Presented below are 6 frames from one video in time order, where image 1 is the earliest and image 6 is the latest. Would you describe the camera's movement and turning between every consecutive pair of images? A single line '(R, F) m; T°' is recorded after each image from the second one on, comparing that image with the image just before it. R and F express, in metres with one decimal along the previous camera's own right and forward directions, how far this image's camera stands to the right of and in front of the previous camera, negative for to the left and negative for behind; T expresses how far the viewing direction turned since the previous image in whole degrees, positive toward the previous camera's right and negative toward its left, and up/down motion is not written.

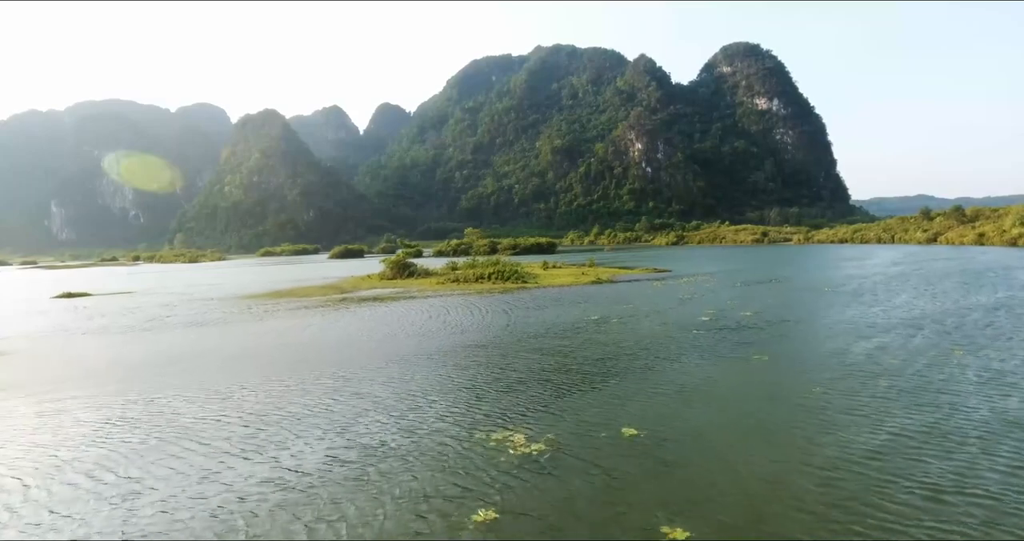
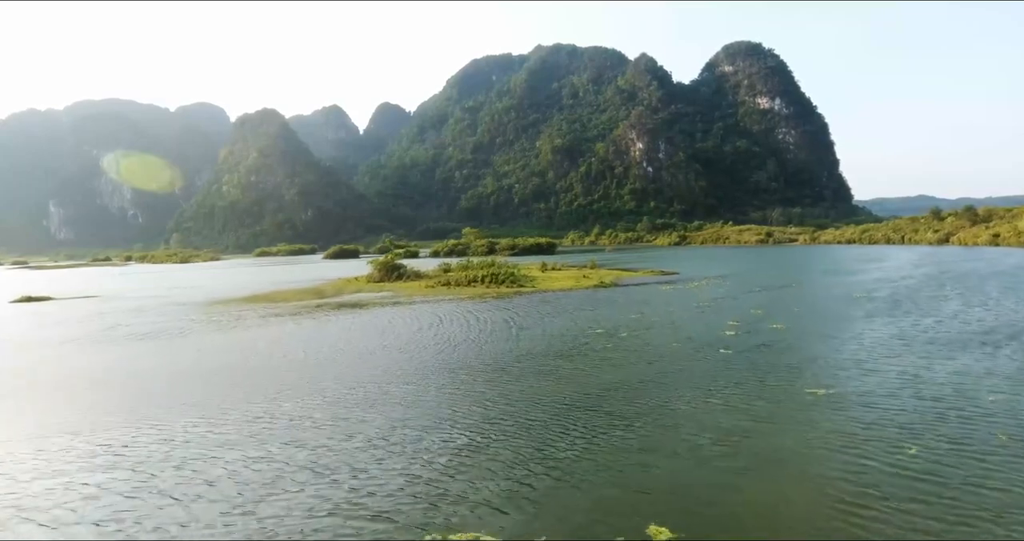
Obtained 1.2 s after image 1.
(+0.3, +3.1) m; 0°
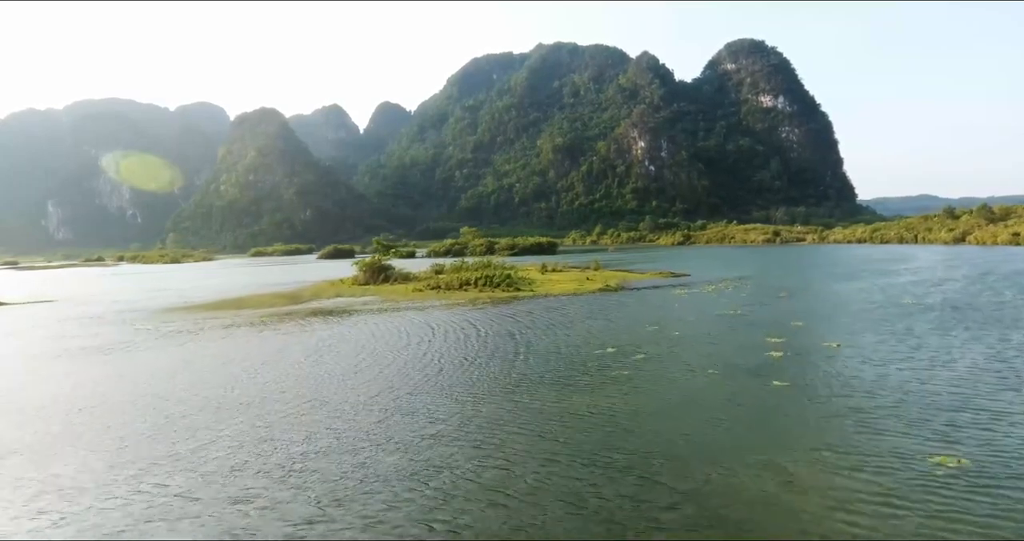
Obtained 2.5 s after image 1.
(+0.2, +3.6) m; 0°
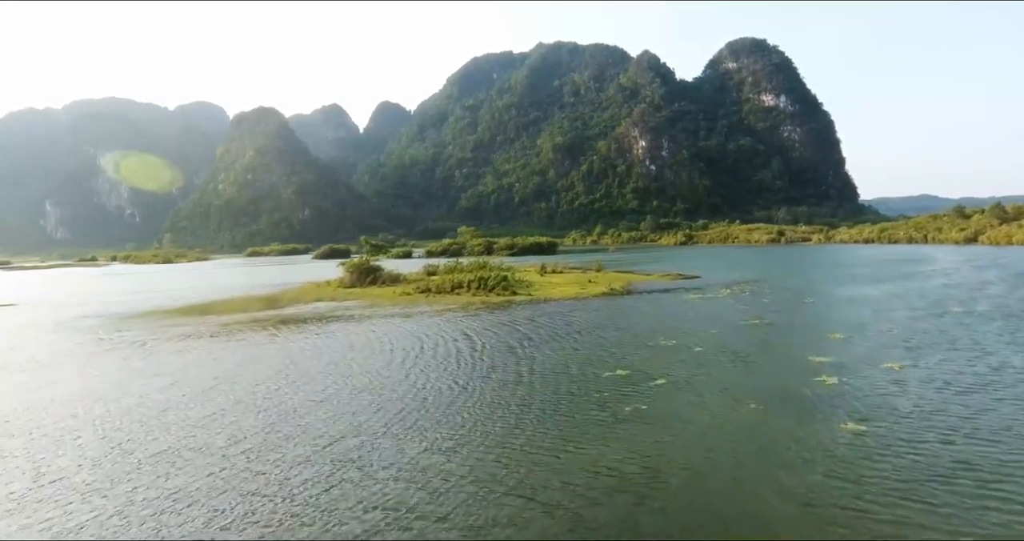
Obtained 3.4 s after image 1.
(+0.2, +2.7) m; 0°
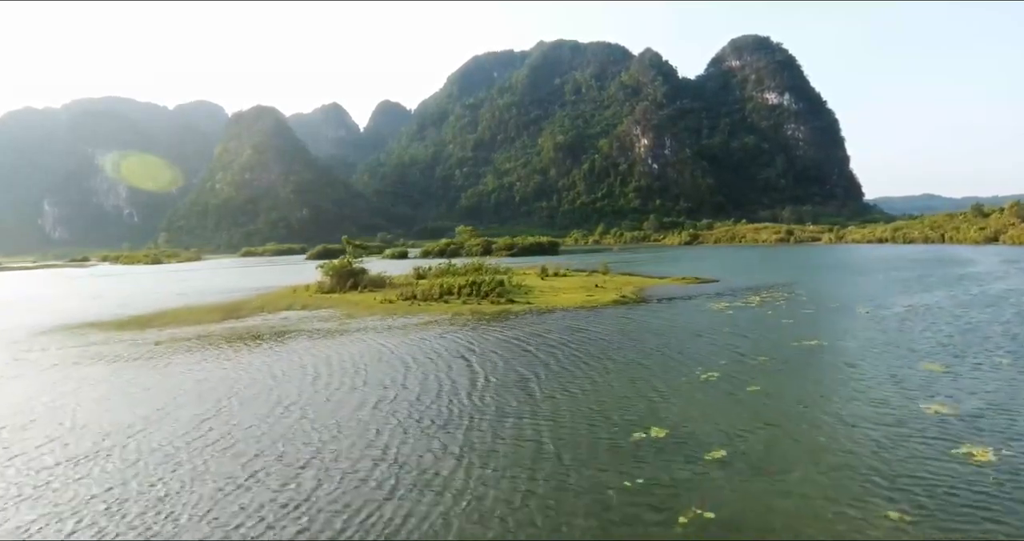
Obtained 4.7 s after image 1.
(+0.2, +4.1) m; 0°
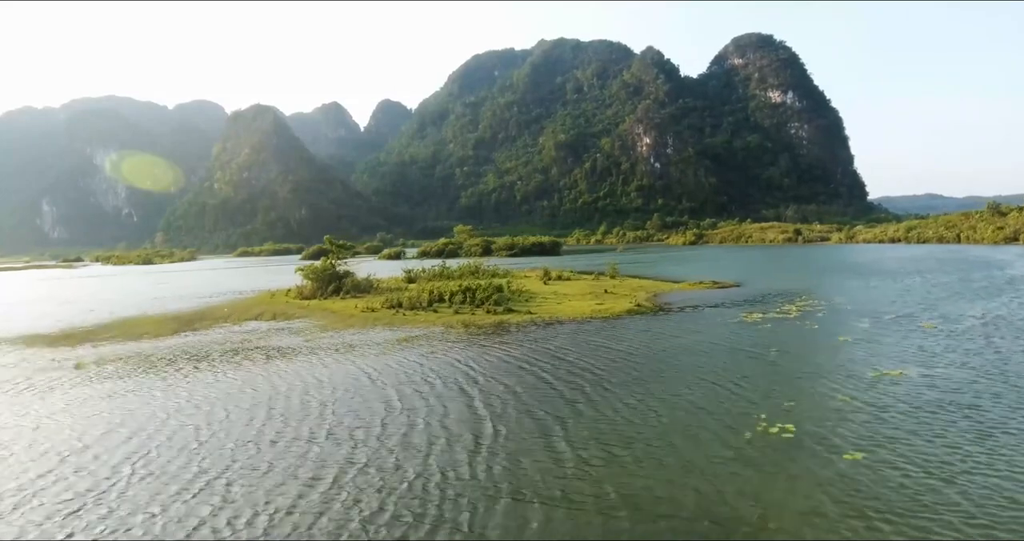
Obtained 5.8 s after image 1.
(0.0, +3.4) m; 0°
